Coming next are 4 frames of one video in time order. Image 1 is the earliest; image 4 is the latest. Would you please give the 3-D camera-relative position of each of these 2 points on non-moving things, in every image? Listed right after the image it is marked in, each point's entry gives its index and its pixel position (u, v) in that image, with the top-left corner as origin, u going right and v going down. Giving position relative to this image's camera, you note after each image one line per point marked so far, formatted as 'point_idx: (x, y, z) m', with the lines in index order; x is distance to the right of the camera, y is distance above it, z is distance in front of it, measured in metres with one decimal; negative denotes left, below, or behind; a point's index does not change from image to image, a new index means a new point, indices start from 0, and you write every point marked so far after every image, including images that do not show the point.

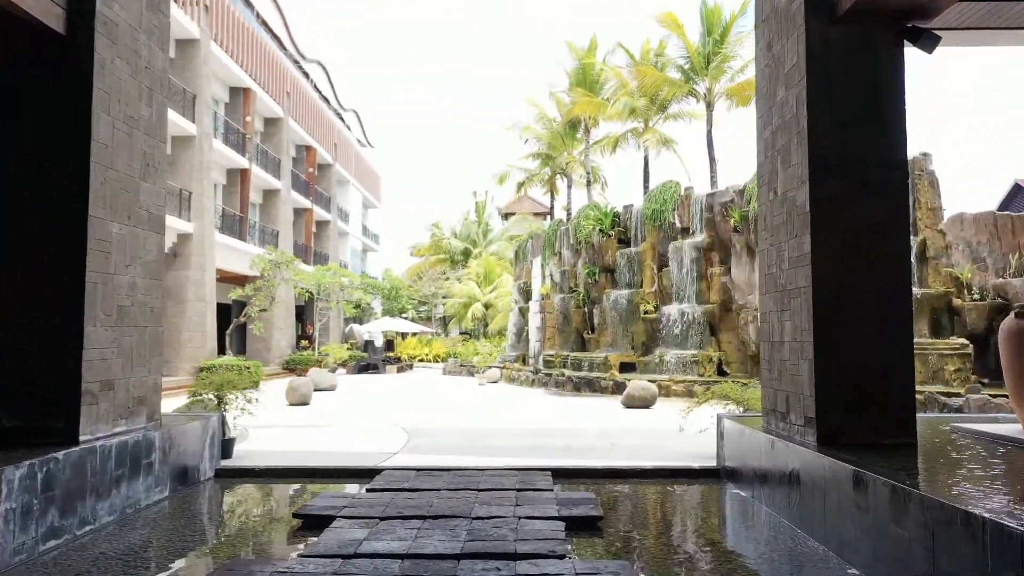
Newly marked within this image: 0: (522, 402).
0: (+0.2, -2.5, +18.1) m
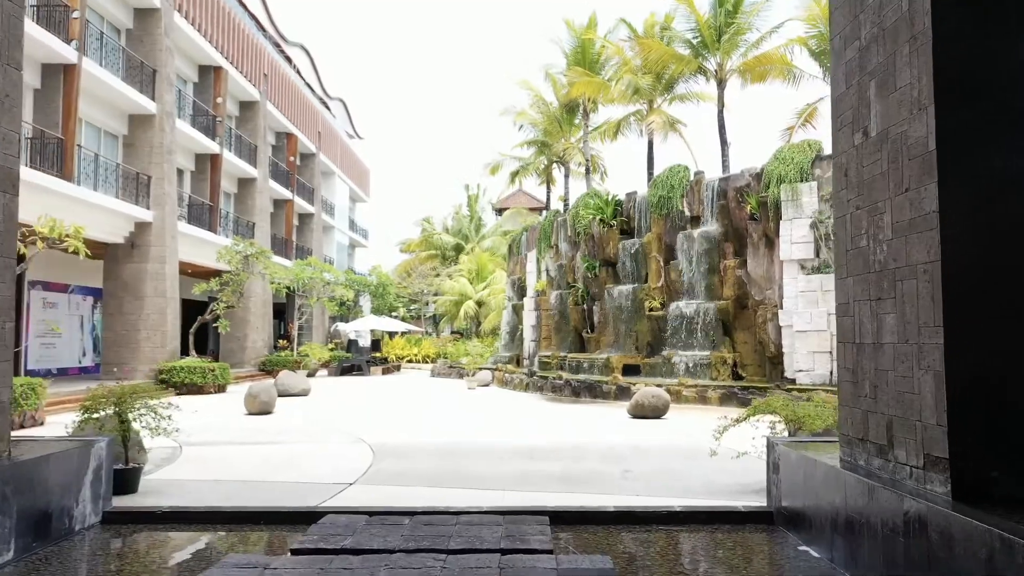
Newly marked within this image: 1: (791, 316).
0: (+0.1, -2.3, +16.1) m
1: (+5.6, -0.6, +16.7) m
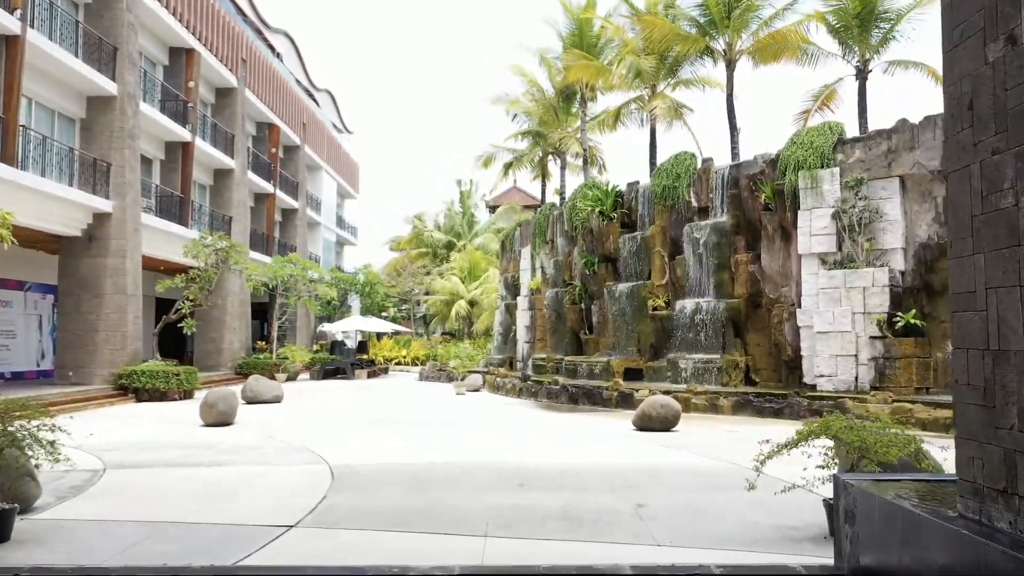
0: (-0.1, -2.3, +14.5) m
1: (+5.5, -0.5, +15.1) m
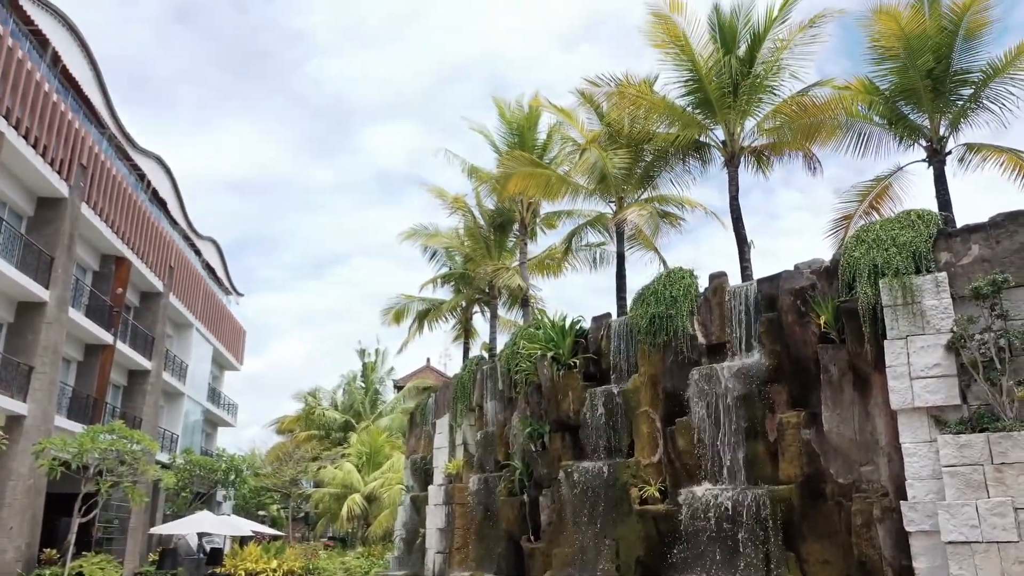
0: (-1.0, -3.8, +7.3) m
1: (+4.5, -2.4, +8.8) m
